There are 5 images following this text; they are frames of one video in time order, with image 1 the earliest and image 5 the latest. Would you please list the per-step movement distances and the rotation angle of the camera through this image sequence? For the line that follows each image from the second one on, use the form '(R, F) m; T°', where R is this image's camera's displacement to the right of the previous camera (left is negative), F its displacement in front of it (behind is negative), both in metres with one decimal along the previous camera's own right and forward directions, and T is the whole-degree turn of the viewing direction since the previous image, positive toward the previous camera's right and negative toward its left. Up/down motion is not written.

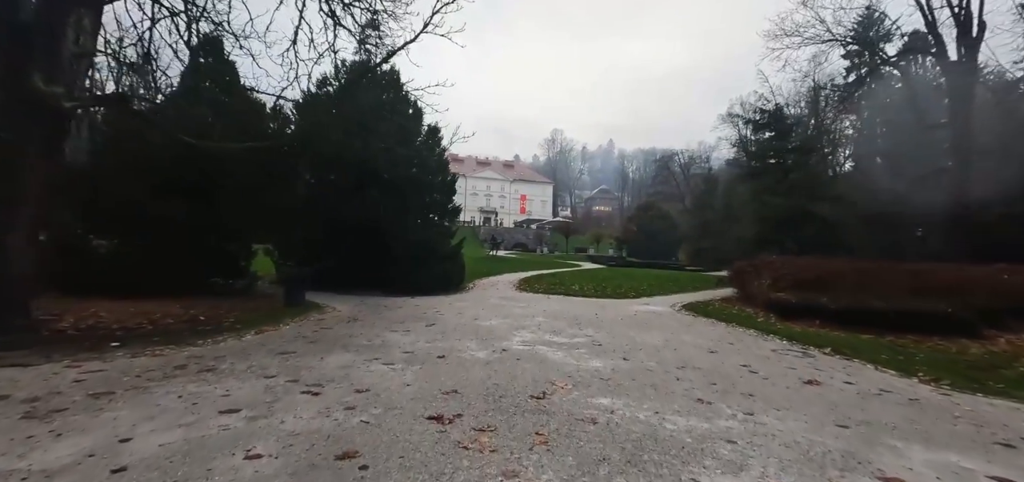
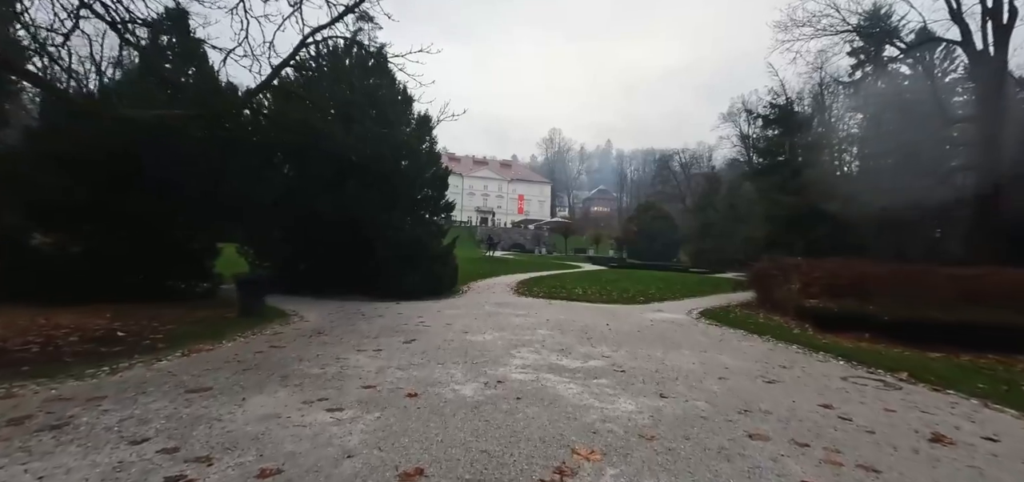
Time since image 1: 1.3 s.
(0.0, +1.6) m; 0°
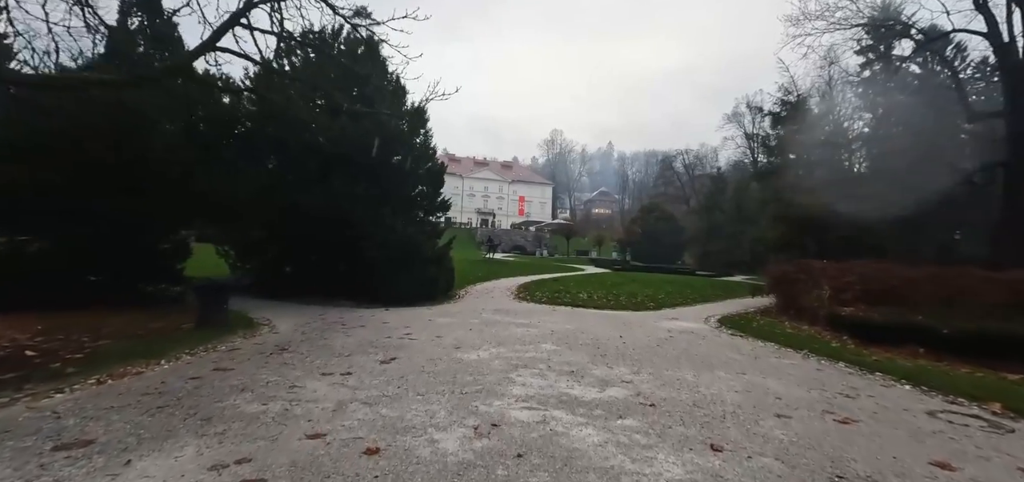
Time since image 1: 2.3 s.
(0.0, +1.2) m; 0°
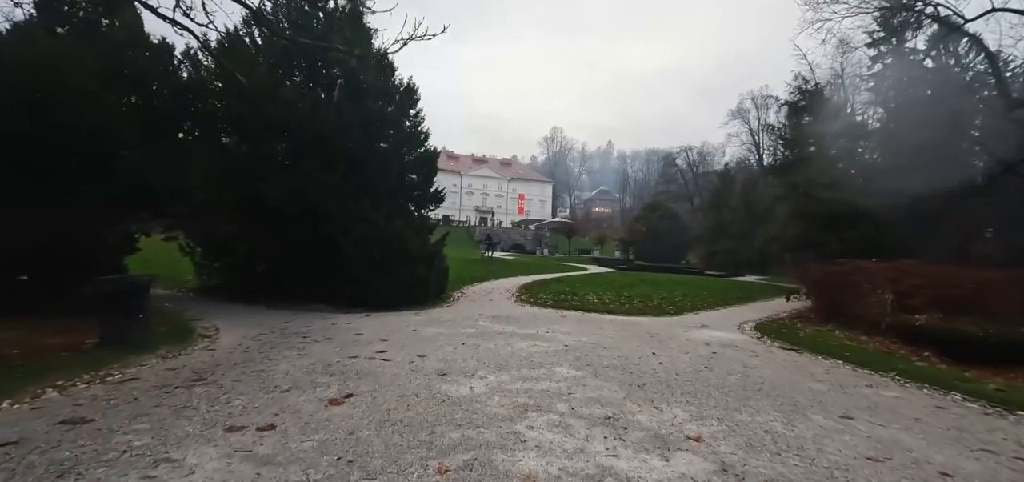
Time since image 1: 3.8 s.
(-0.1, +1.8) m; 0°
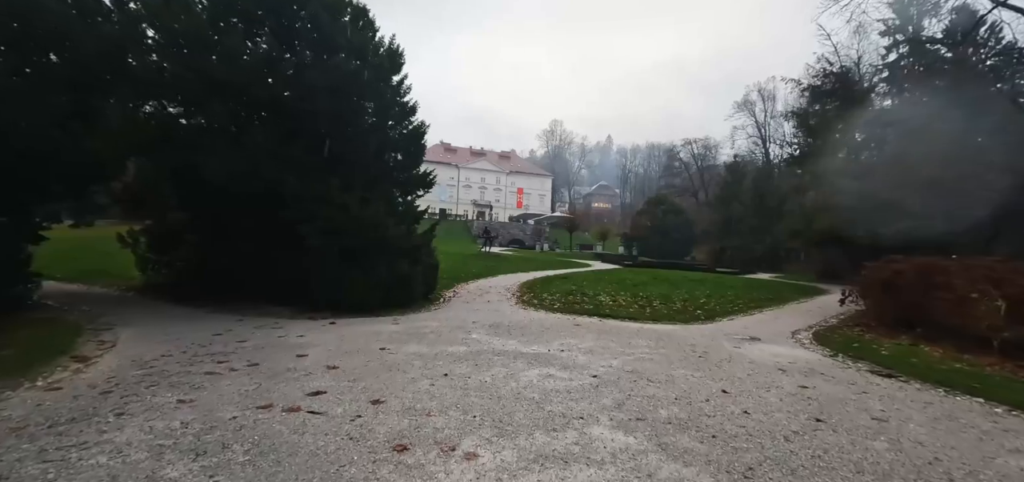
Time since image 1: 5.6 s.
(-0.1, +2.2) m; 0°
